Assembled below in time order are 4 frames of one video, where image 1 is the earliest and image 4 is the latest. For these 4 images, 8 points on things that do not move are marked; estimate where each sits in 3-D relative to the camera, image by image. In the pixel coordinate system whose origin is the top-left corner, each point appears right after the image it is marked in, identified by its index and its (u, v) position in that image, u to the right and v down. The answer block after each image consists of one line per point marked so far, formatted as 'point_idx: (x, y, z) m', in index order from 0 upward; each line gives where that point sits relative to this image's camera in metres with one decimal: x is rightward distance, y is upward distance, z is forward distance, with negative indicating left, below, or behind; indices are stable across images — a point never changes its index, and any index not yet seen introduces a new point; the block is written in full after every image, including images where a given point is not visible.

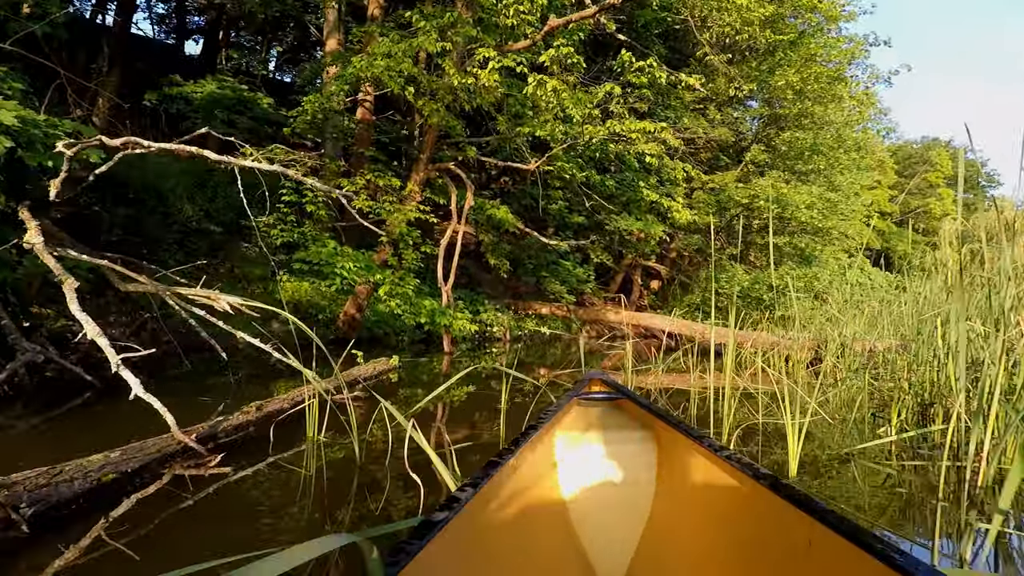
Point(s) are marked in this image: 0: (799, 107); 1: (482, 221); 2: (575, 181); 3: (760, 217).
0: (+6.7, +4.2, +13.3) m
1: (-0.4, +1.0, +8.0) m
2: (+1.0, +1.7, +9.1) m
3: (+5.5, +1.6, +12.8) m
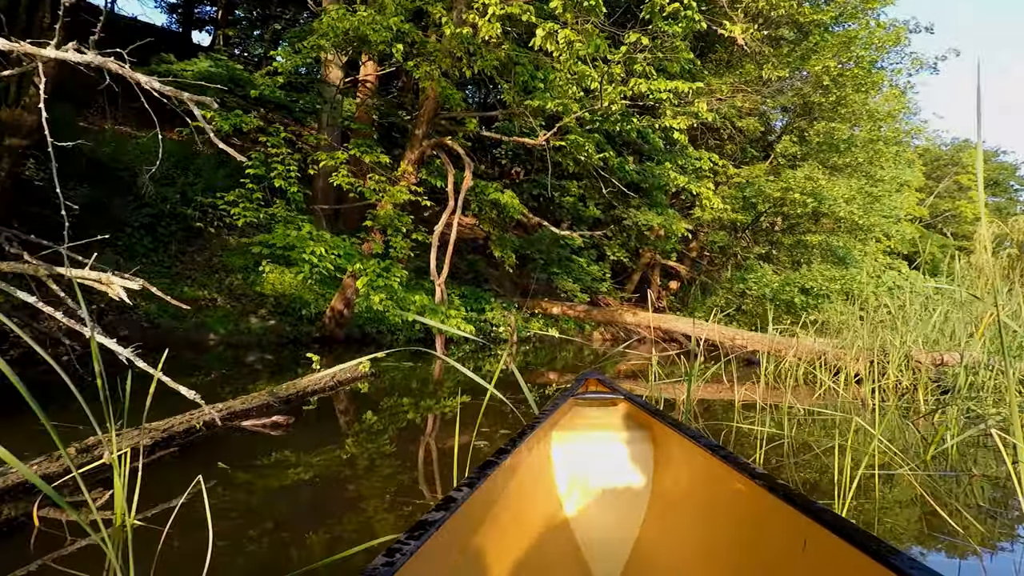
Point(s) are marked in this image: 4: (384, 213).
0: (+6.9, +4.1, +12.3) m
1: (-0.3, +1.0, +7.2) m
2: (+1.1, +1.8, +8.2) m
3: (+5.7, +1.5, +11.8) m
4: (-1.2, +0.7, +5.6) m
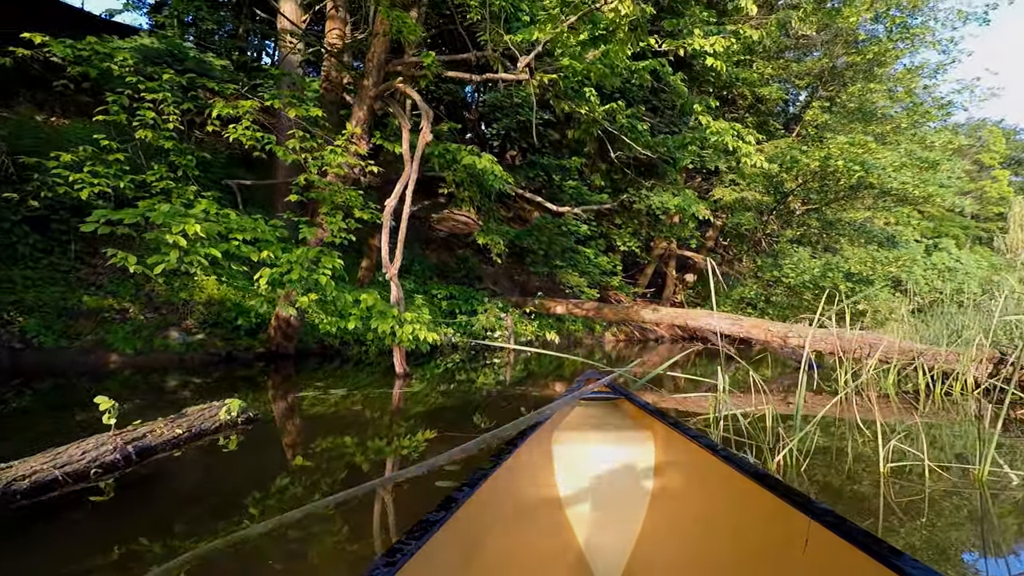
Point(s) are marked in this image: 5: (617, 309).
0: (+6.8, +4.4, +10.8) m
1: (-0.5, +1.0, +5.7) m
2: (+1.0, +1.8, +6.8) m
3: (+5.6, +1.8, +10.3) m
4: (-1.4, +0.7, +4.2) m
5: (+1.5, -0.3, +8.3) m
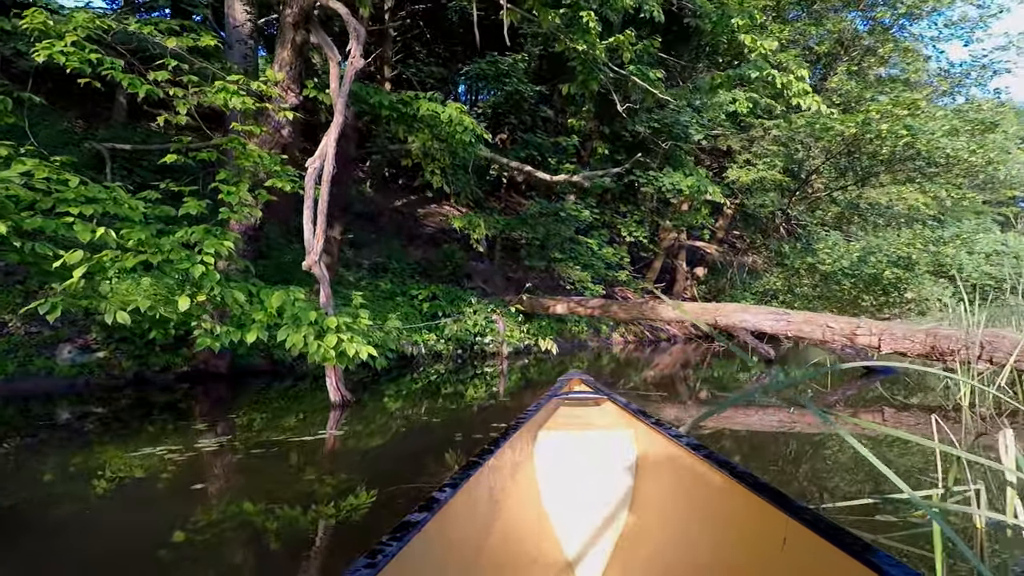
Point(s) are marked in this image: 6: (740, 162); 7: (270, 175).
0: (+6.5, +4.6, +9.6) m
1: (-0.6, +1.1, +4.6) m
2: (+0.8, +1.9, +5.6) m
3: (+5.4, +2.0, +9.1) m
4: (-1.5, +0.8, +3.1) m
5: (+1.4, -0.2, +7.1) m
6: (+3.7, +2.1, +9.4) m
7: (-1.4, +0.6, +3.2) m
